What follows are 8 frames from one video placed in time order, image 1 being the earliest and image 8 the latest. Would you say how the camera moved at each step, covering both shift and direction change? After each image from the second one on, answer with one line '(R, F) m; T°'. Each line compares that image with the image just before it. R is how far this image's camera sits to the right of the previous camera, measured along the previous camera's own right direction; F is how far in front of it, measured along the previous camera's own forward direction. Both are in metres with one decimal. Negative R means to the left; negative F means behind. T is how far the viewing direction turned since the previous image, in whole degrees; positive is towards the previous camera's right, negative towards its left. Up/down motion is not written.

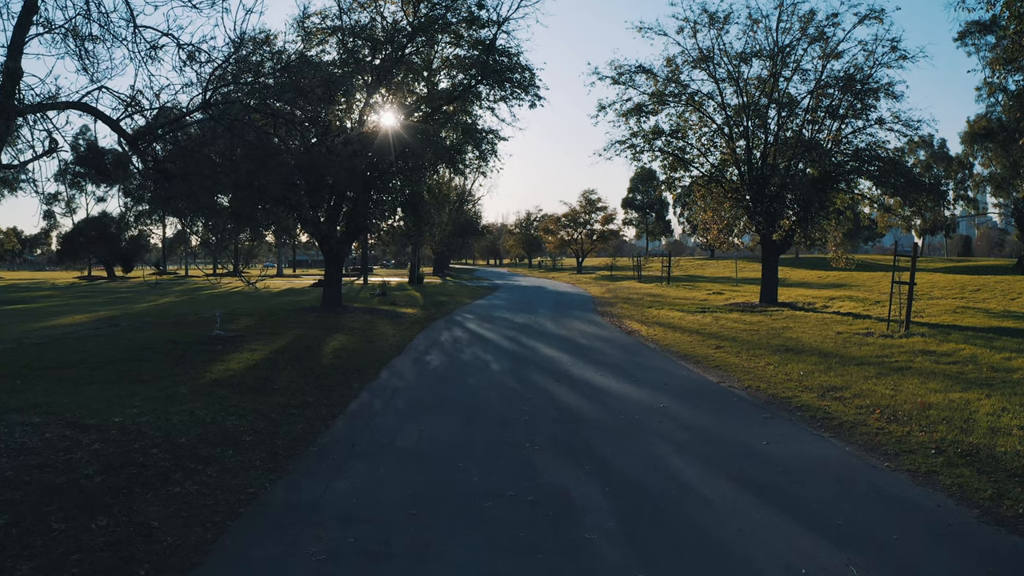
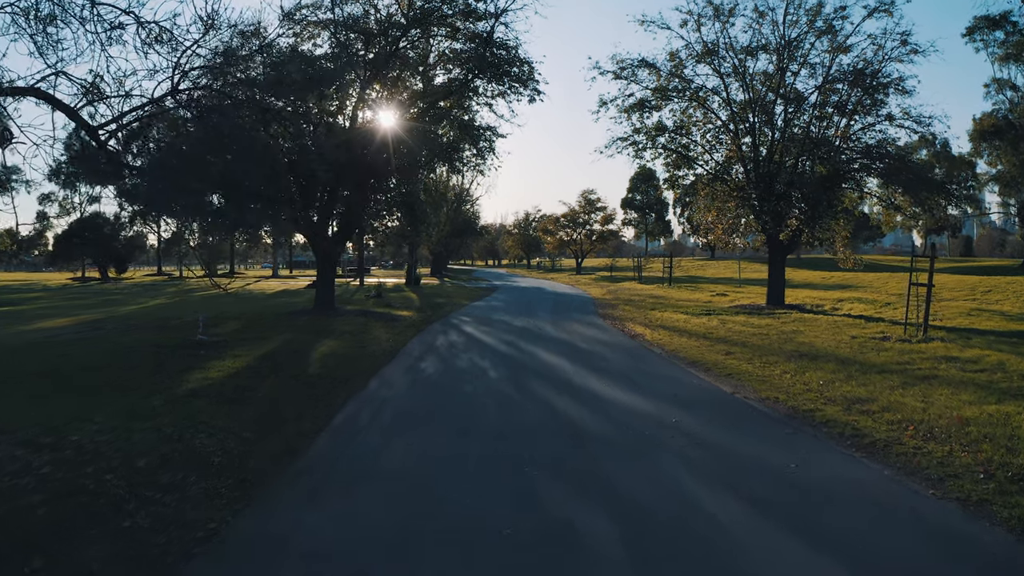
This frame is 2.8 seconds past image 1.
(0.0, +0.7) m; 0°
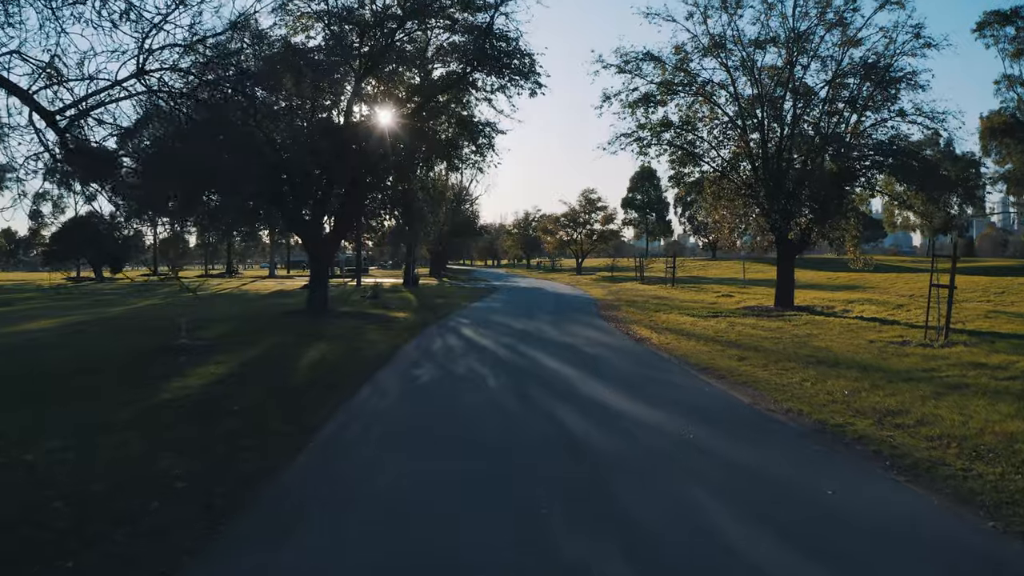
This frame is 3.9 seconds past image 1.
(0.0, +0.7) m; 0°
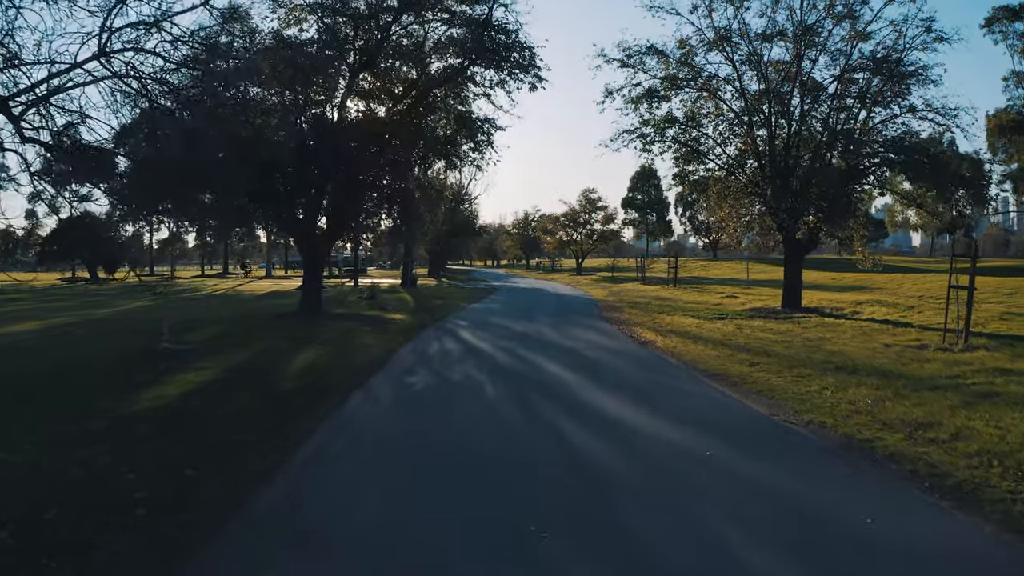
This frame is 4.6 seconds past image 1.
(0.0, +0.6) m; 0°
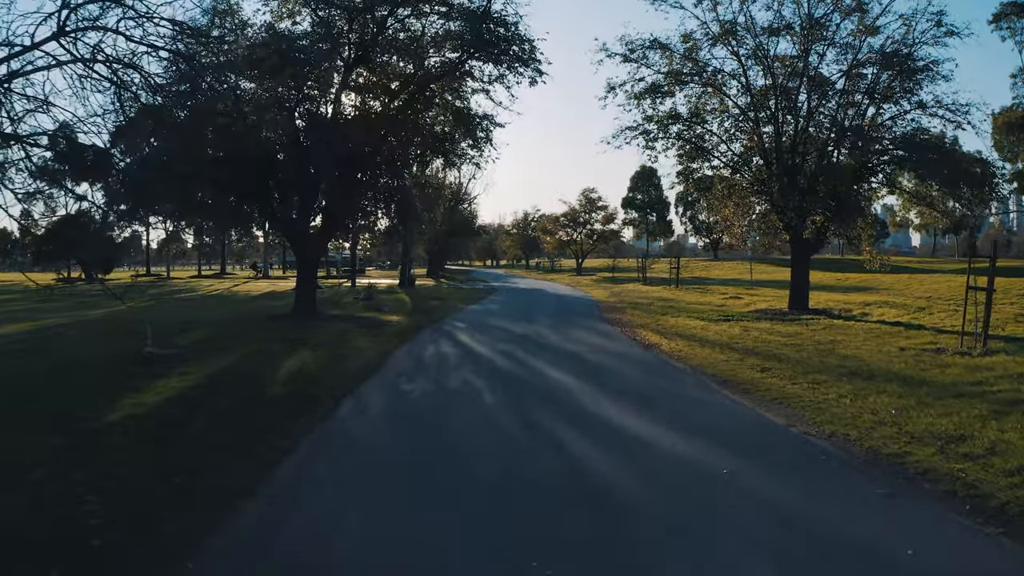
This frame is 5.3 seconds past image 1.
(0.0, +0.5) m; 0°
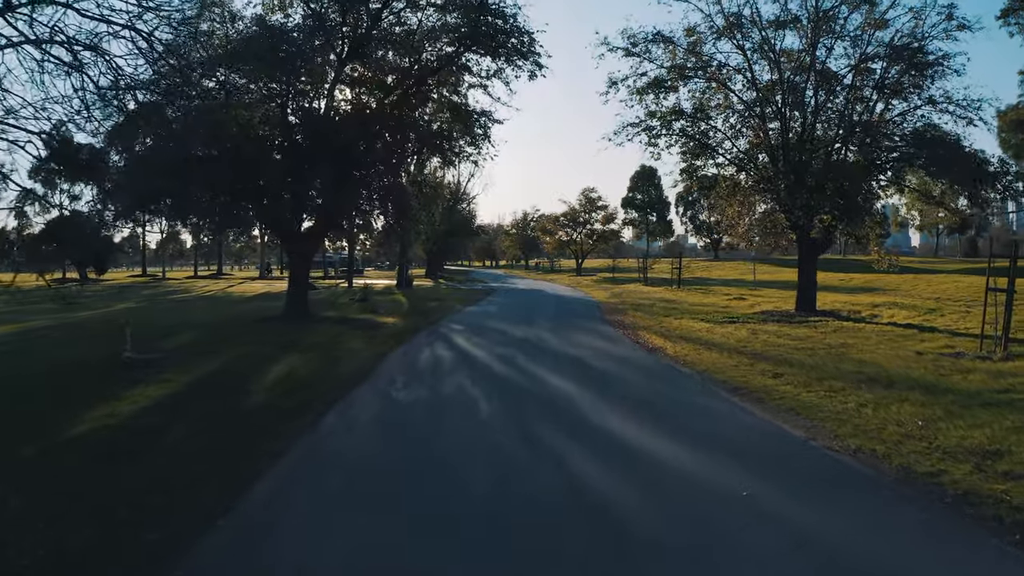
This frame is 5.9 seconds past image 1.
(0.0, +0.6) m; 0°
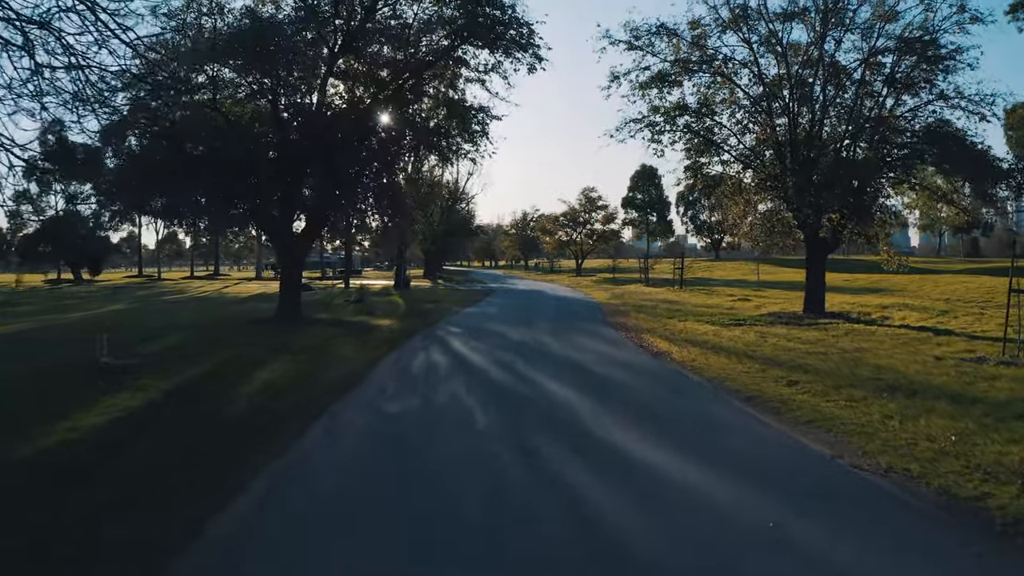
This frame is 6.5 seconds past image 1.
(0.0, +0.6) m; 0°
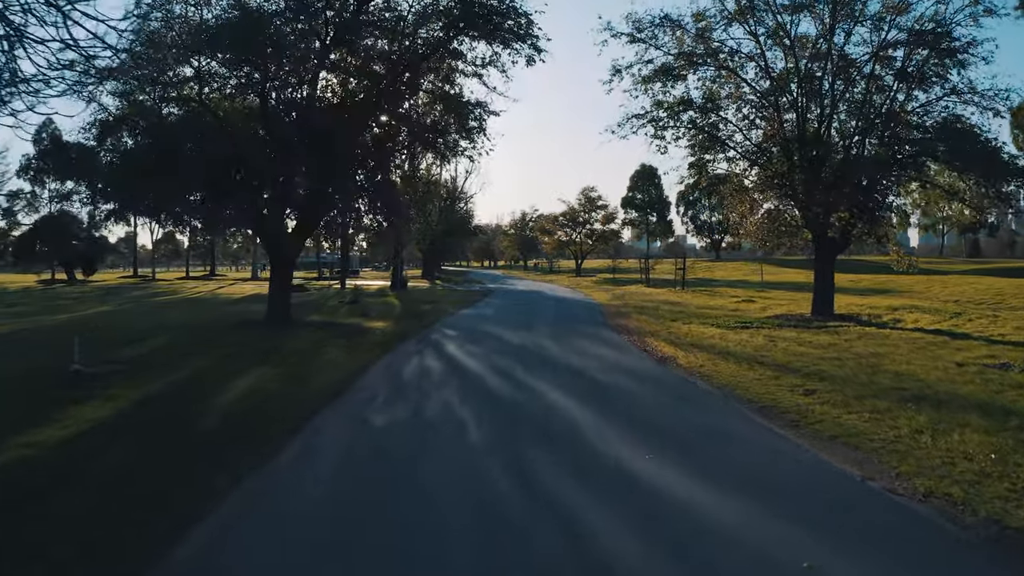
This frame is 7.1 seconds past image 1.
(0.0, +0.6) m; 0°
